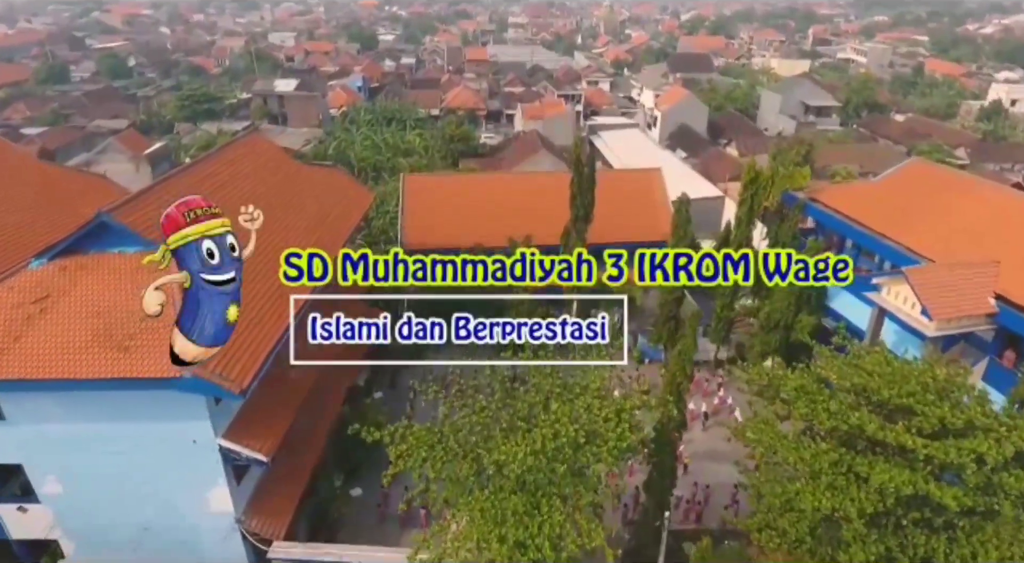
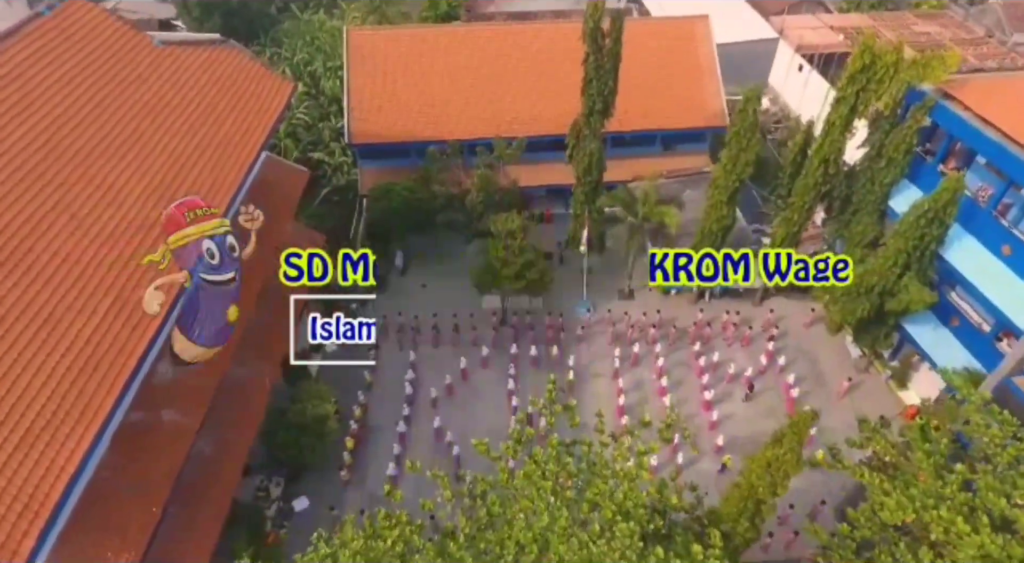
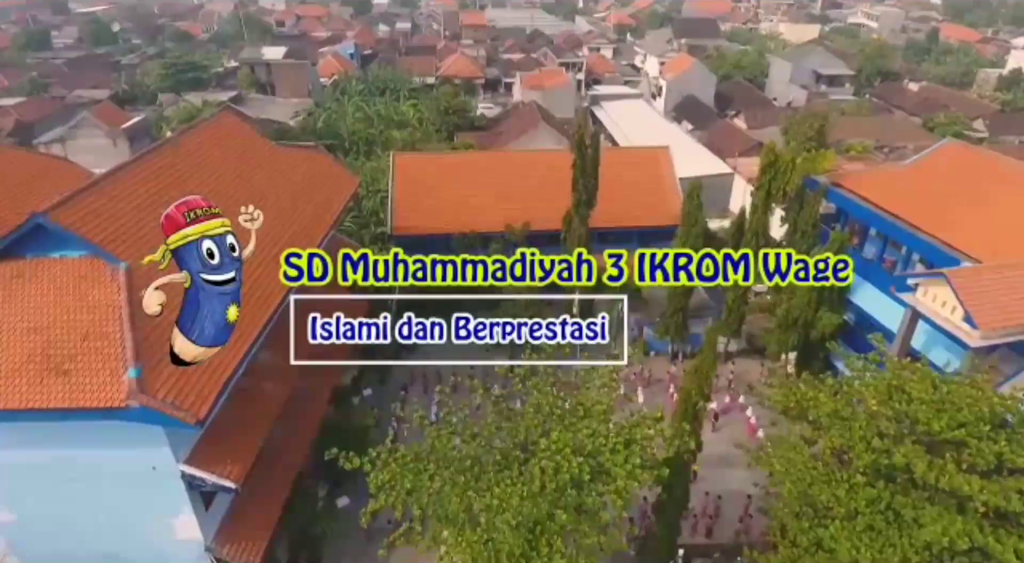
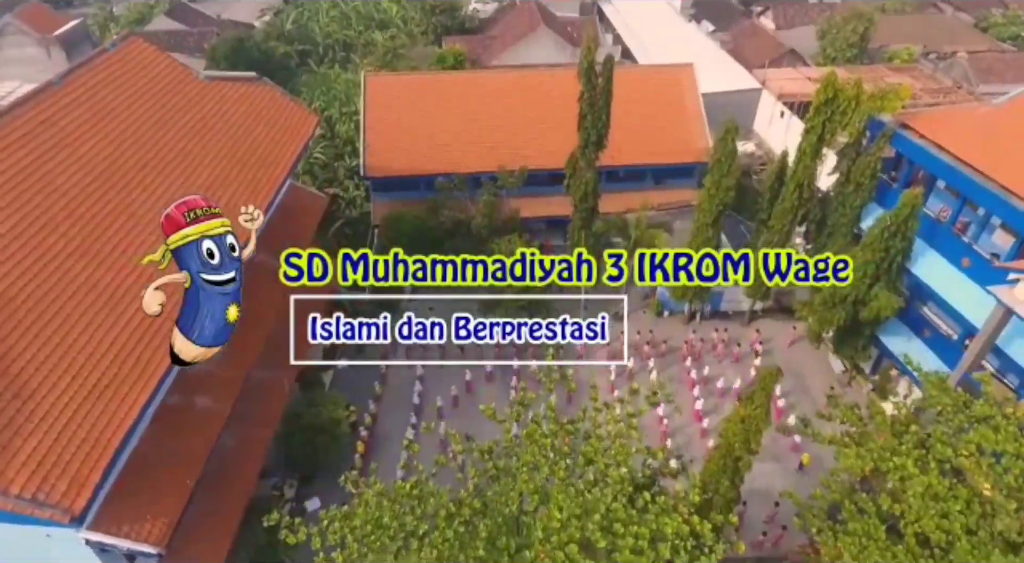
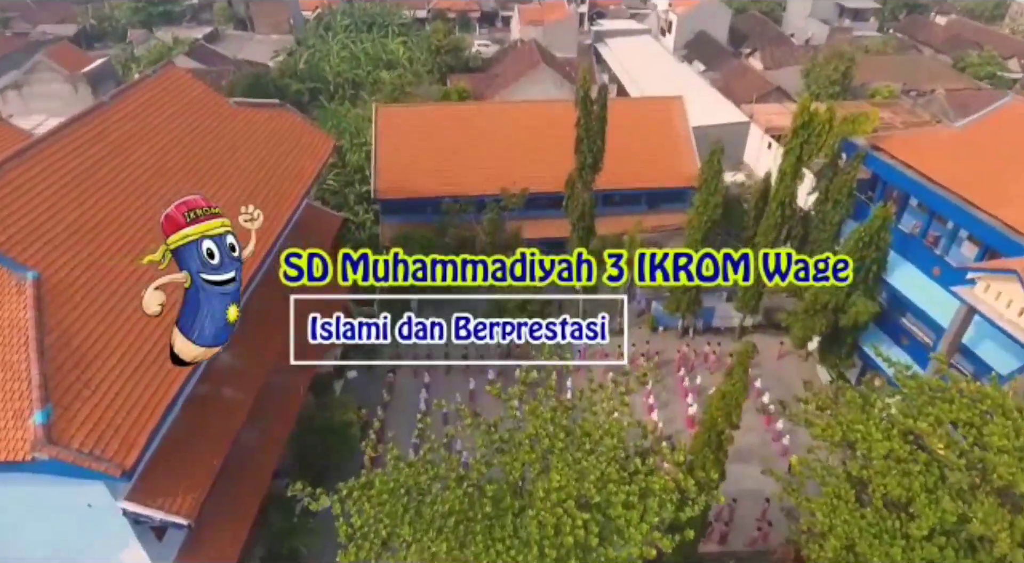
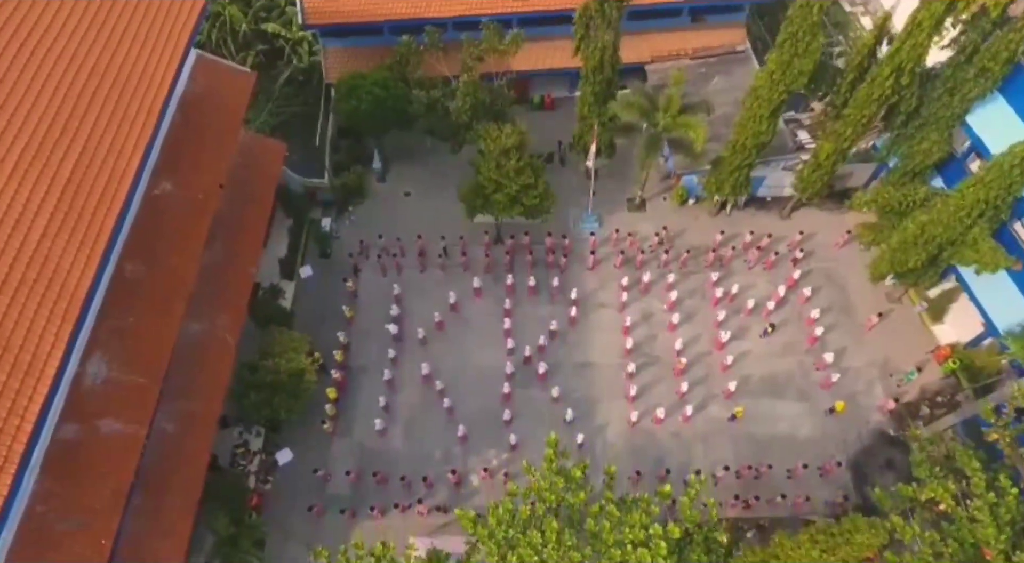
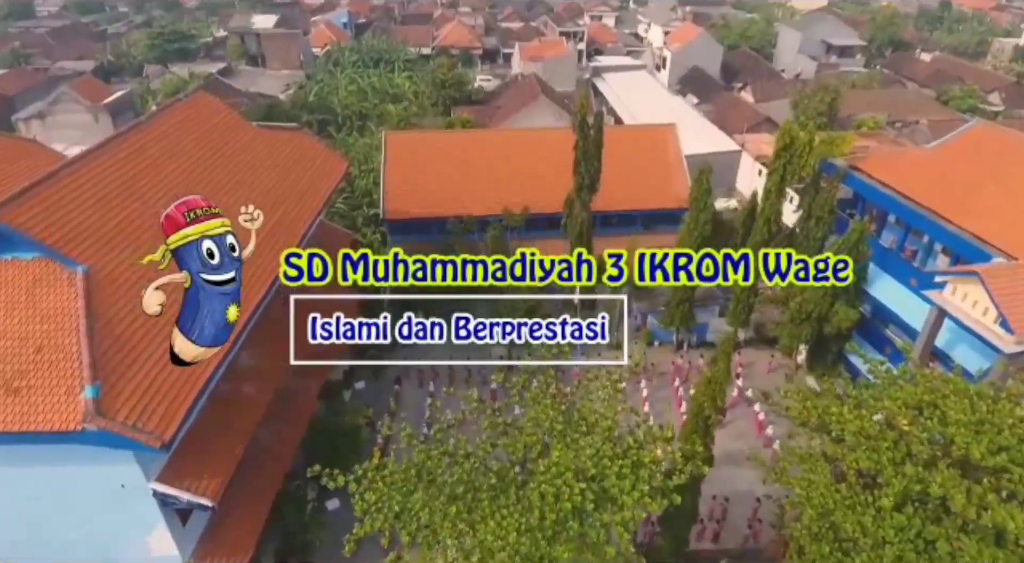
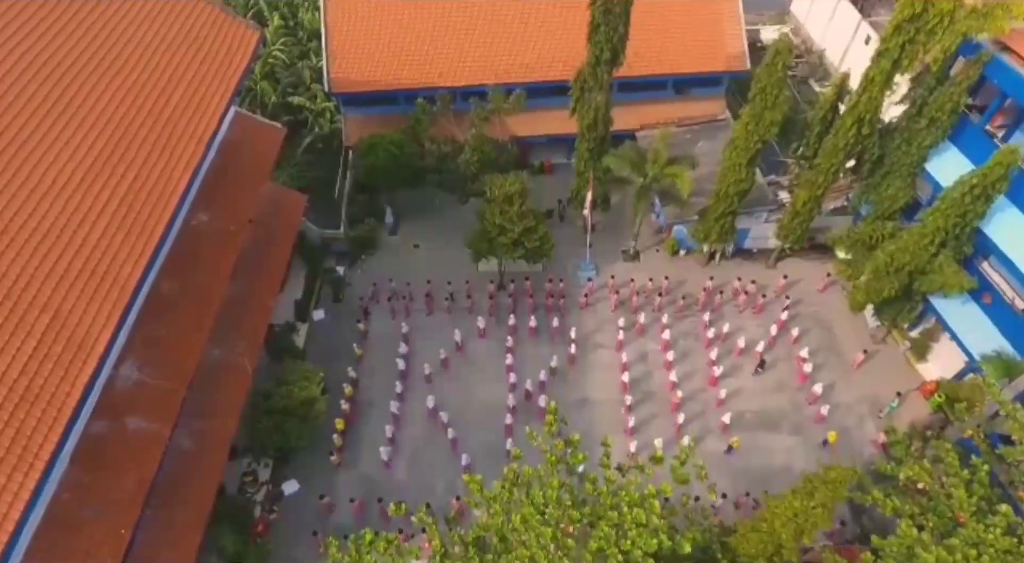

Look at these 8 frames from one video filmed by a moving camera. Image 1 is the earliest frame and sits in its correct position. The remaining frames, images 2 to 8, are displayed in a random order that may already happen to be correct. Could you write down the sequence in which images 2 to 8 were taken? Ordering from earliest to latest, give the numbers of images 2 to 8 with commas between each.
3, 7, 5, 4, 2, 8, 6
